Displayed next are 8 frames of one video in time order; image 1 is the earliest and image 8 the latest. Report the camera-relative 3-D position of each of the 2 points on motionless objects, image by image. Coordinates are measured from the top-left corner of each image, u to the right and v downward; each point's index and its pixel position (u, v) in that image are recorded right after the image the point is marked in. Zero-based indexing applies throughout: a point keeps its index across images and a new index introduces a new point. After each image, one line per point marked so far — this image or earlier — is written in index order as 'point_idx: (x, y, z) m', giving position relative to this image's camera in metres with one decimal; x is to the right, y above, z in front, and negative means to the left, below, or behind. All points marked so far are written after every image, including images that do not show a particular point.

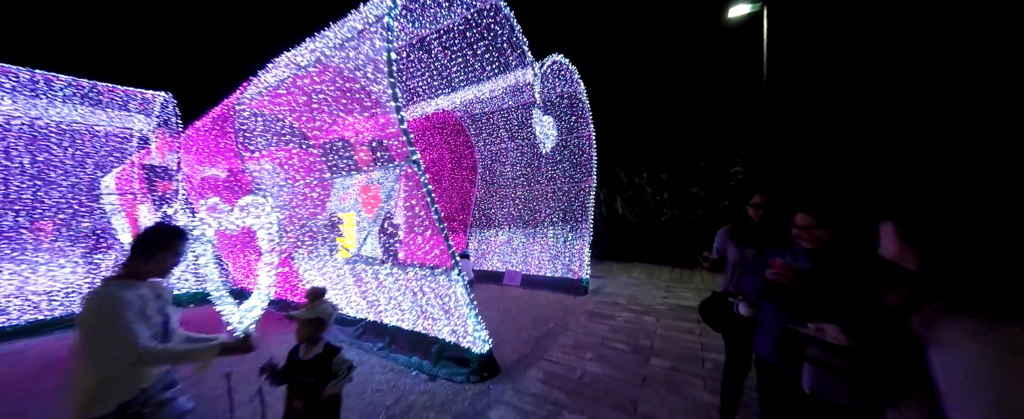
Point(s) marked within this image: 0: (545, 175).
0: (+0.6, +0.6, +5.0) m
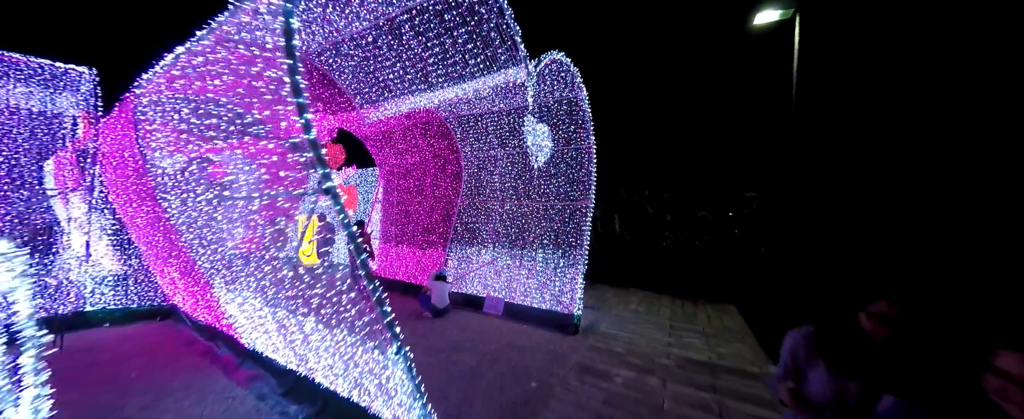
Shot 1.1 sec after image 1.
0: (+0.4, +0.3, +4.4) m
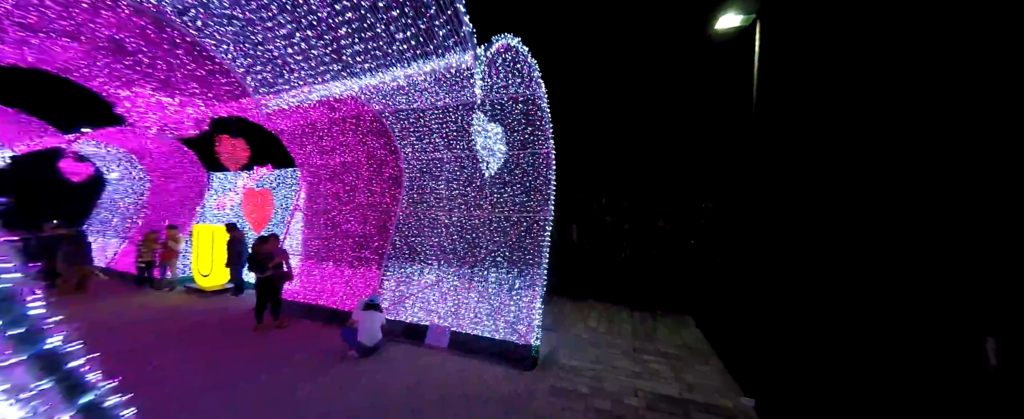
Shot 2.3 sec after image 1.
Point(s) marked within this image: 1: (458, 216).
0: (-0.3, +0.1, +3.8) m
1: (-0.7, -0.1, +4.0) m
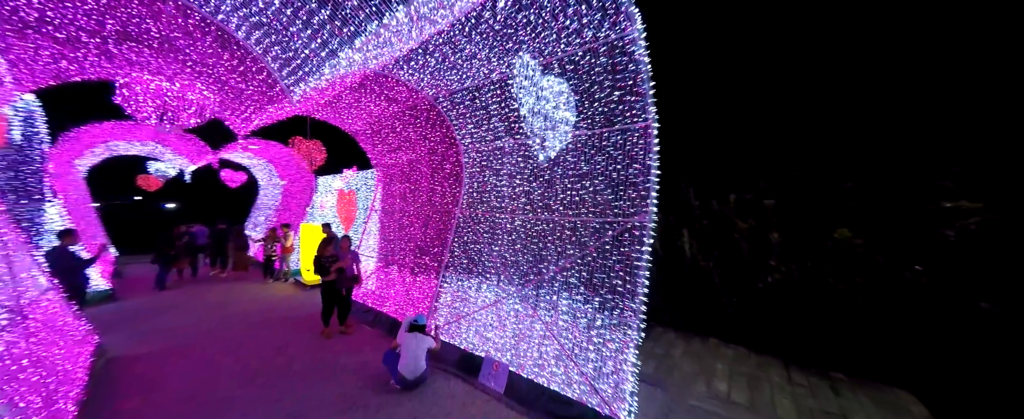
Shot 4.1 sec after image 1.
0: (+0.5, +0.1, +2.8) m
1: (+0.1, -0.1, +3.1) m
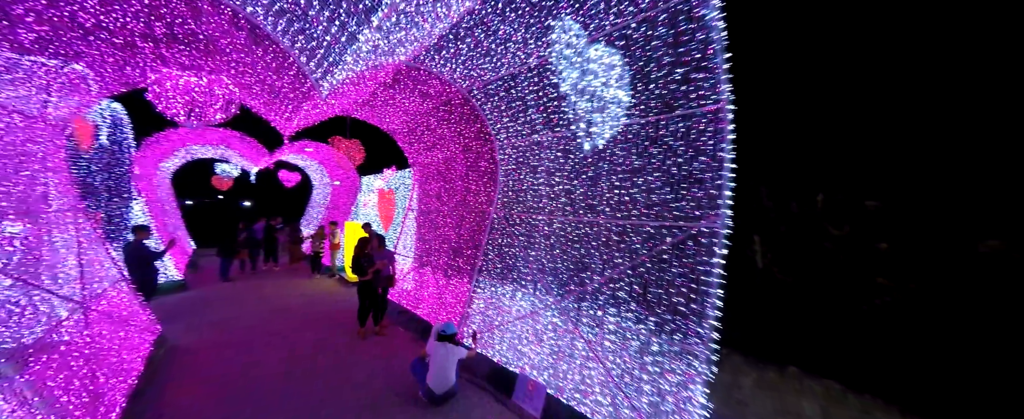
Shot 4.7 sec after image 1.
0: (+0.8, +0.1, +2.4) m
1: (+0.5, -0.1, +2.7) m
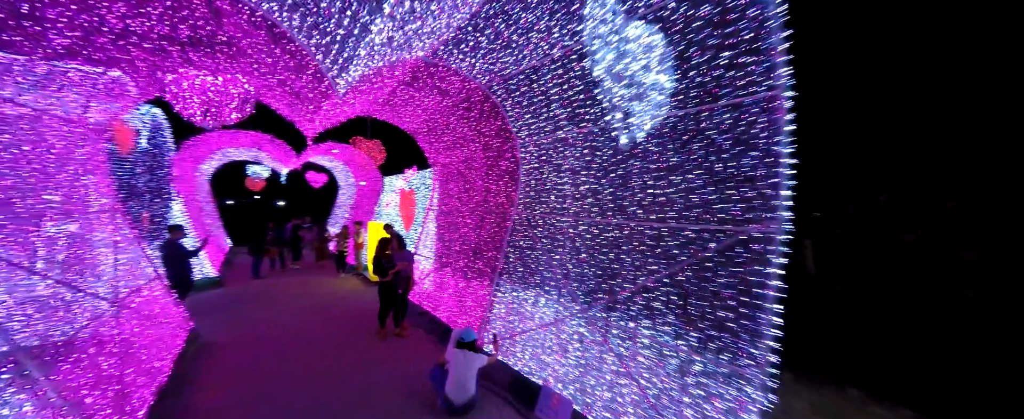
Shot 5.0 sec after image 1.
0: (+1.0, +0.1, +2.1) m
1: (+0.7, -0.1, +2.5) m
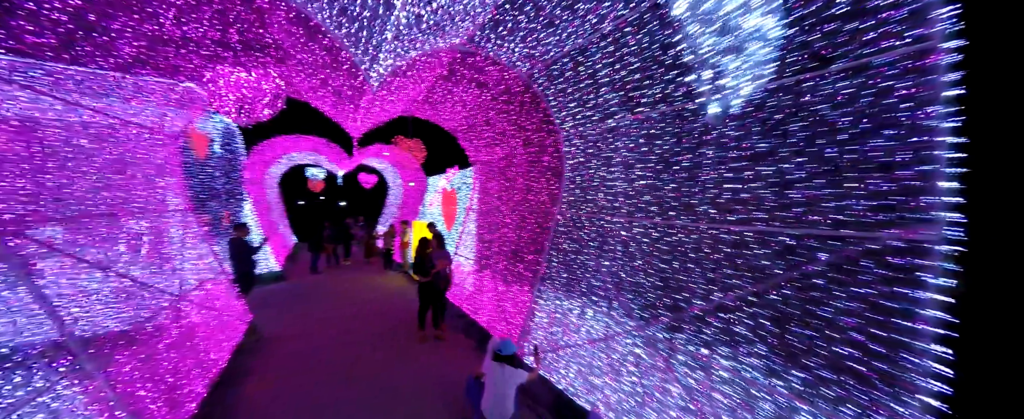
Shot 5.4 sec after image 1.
0: (+1.2, +0.1, +1.7) m
1: (+1.0, -0.1, +2.1) m
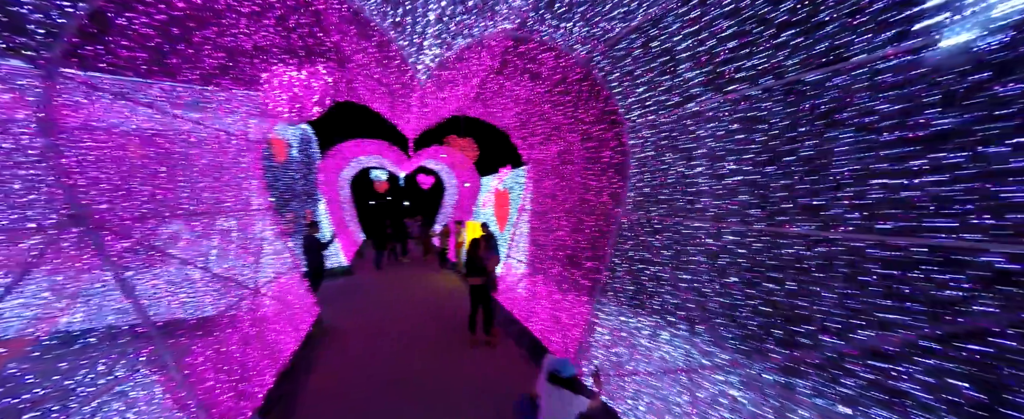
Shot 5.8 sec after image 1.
0: (+1.5, +0.1, +1.2) m
1: (+1.4, -0.2, +1.6) m
